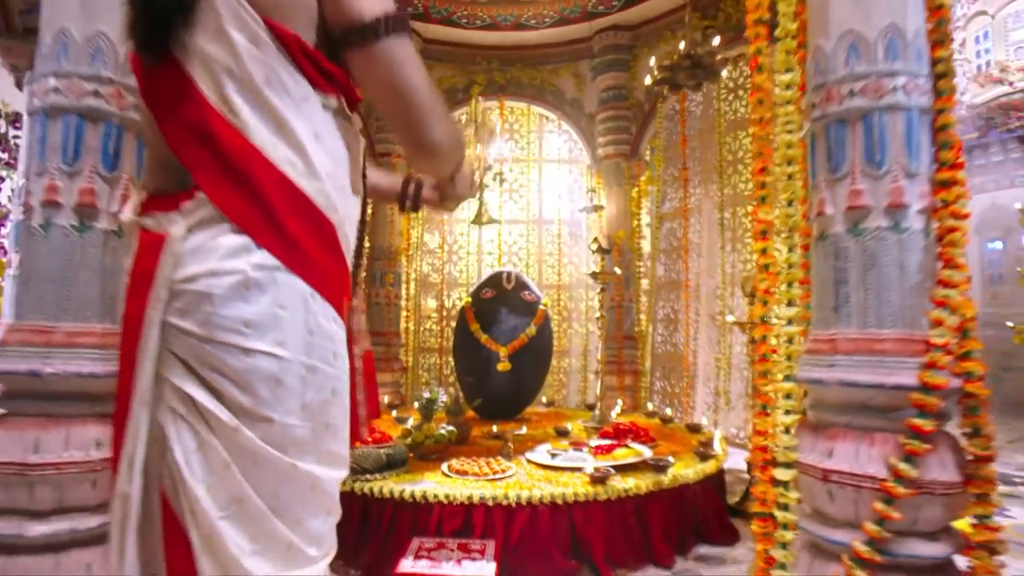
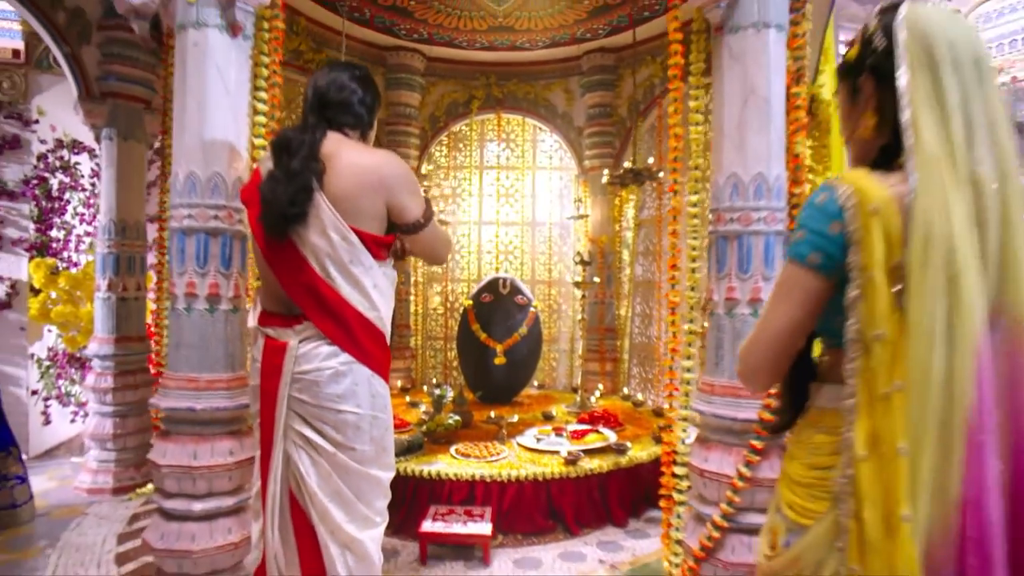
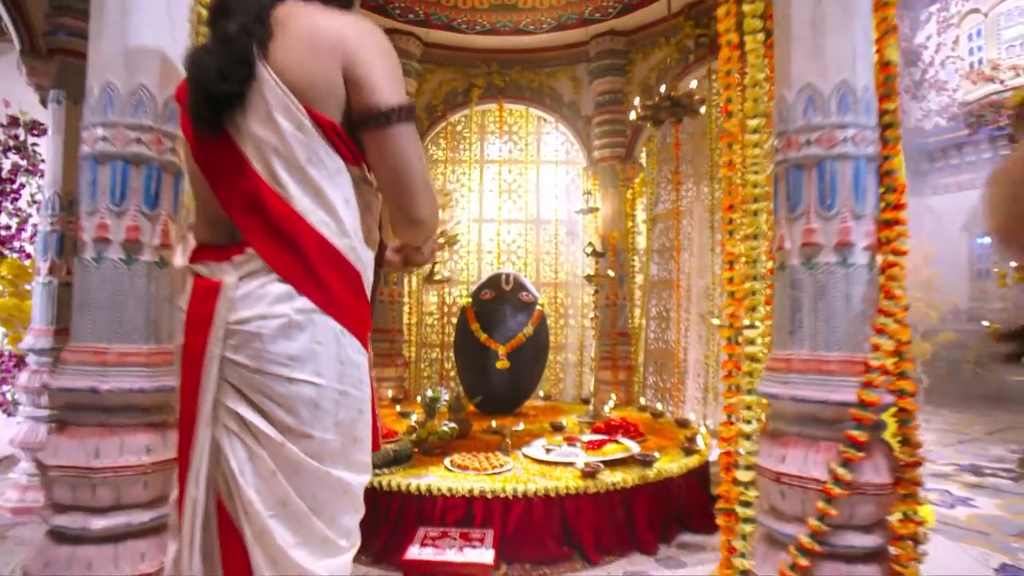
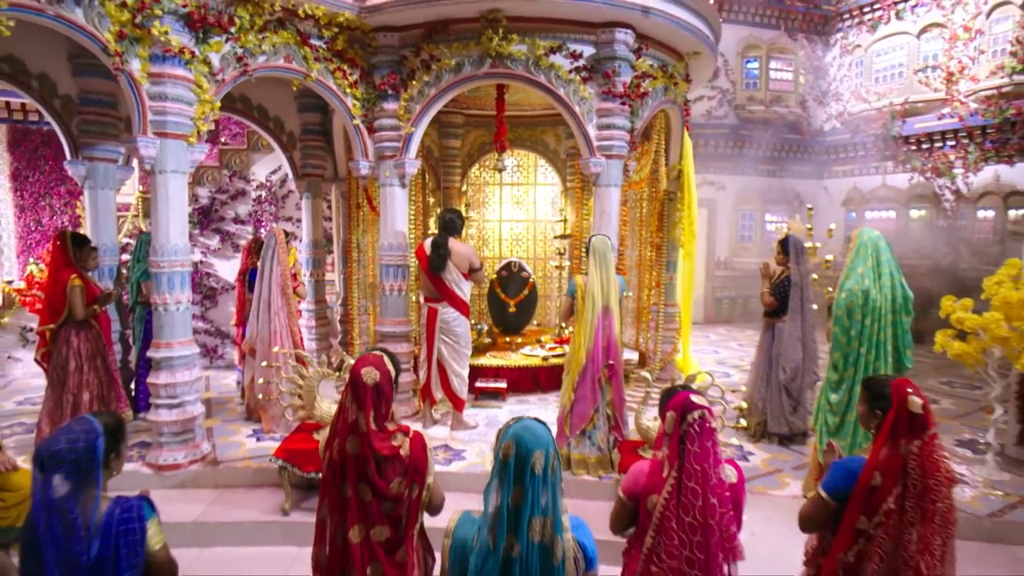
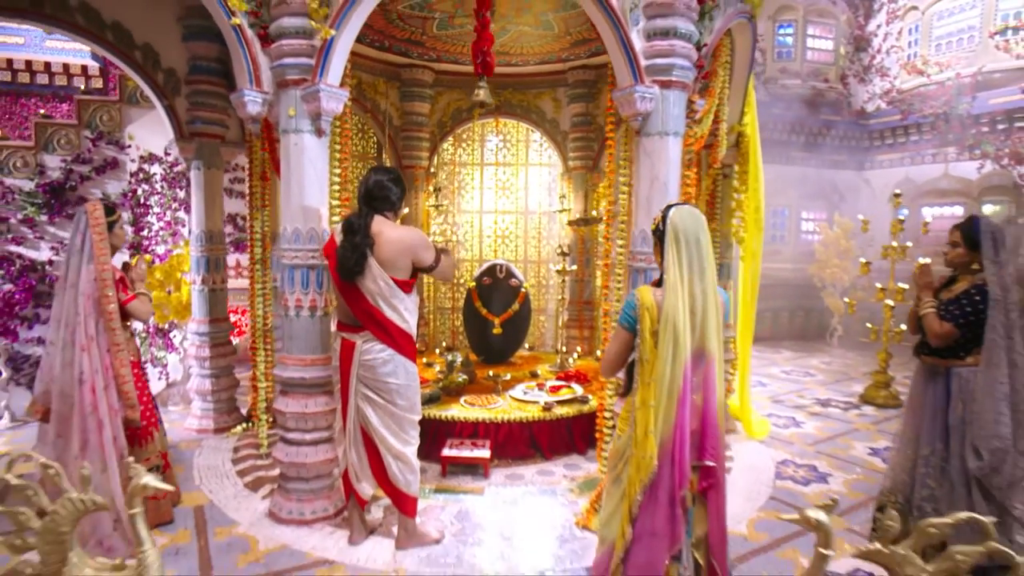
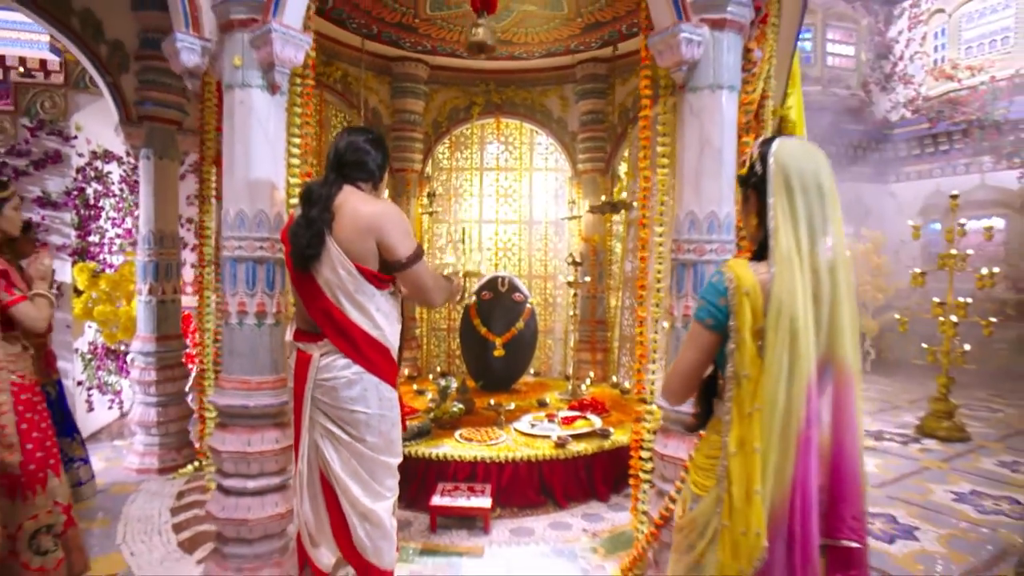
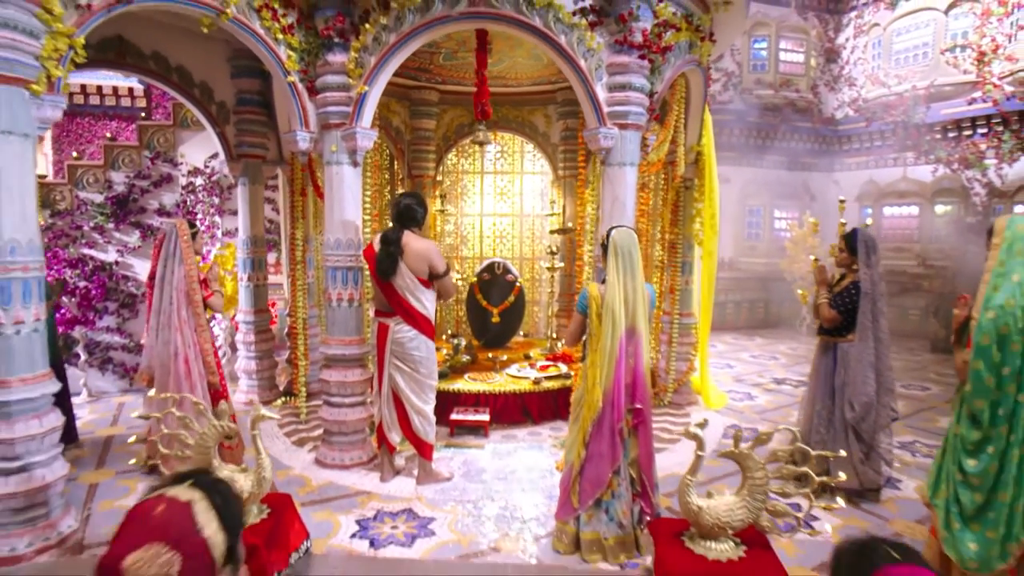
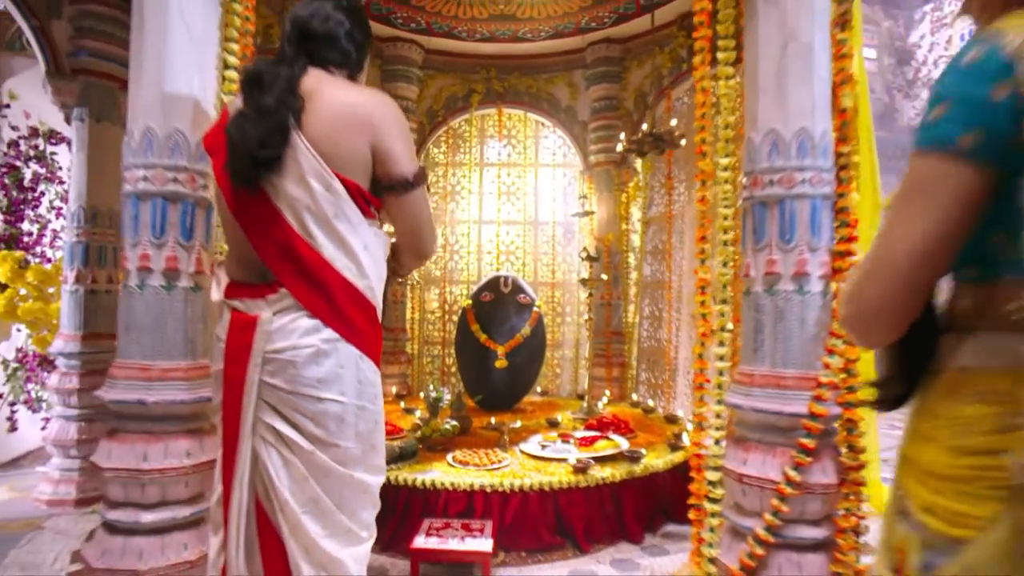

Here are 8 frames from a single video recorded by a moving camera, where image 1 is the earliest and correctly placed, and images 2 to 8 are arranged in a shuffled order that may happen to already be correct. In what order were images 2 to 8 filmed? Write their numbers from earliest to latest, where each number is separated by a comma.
3, 8, 2, 6, 5, 7, 4
